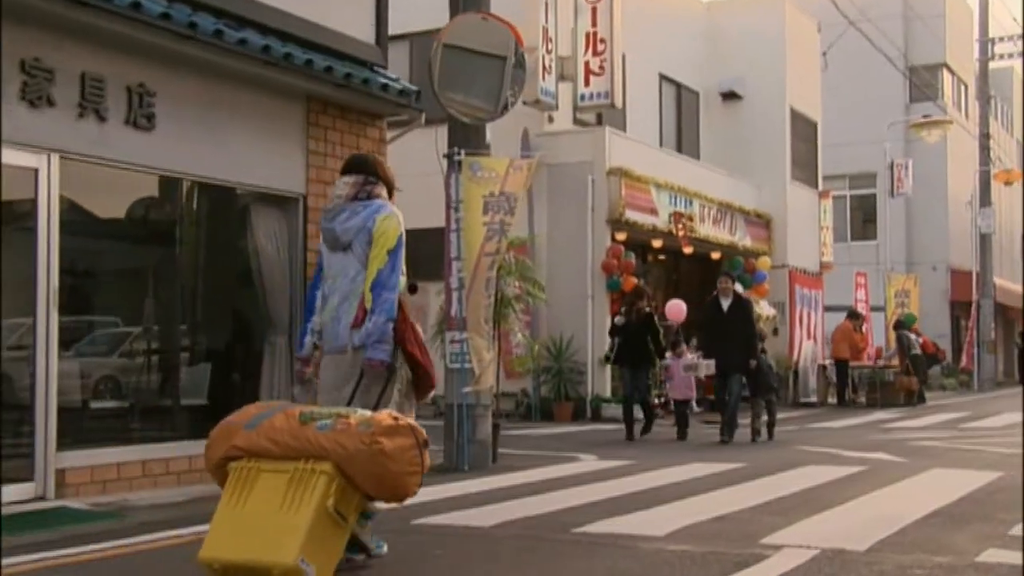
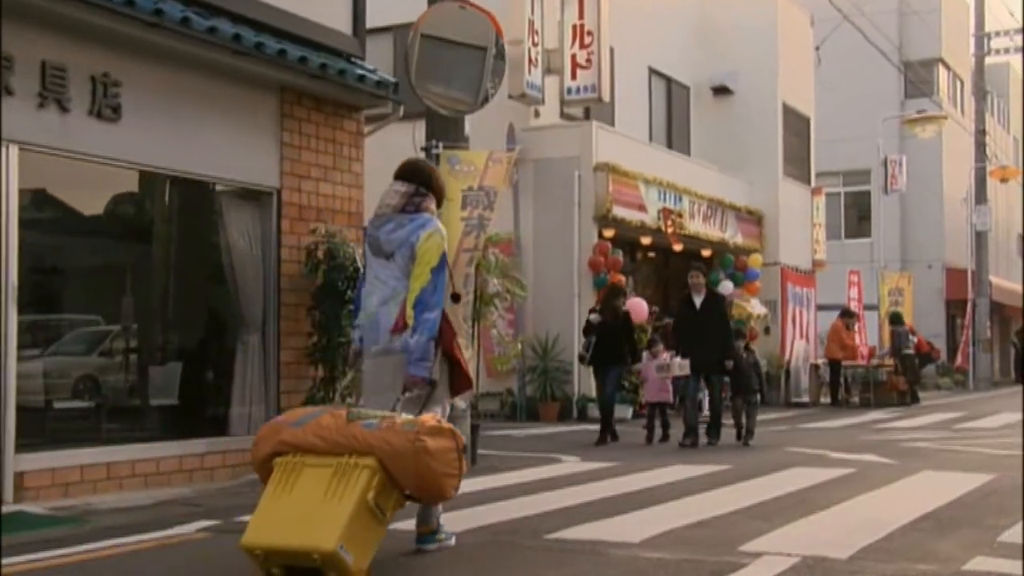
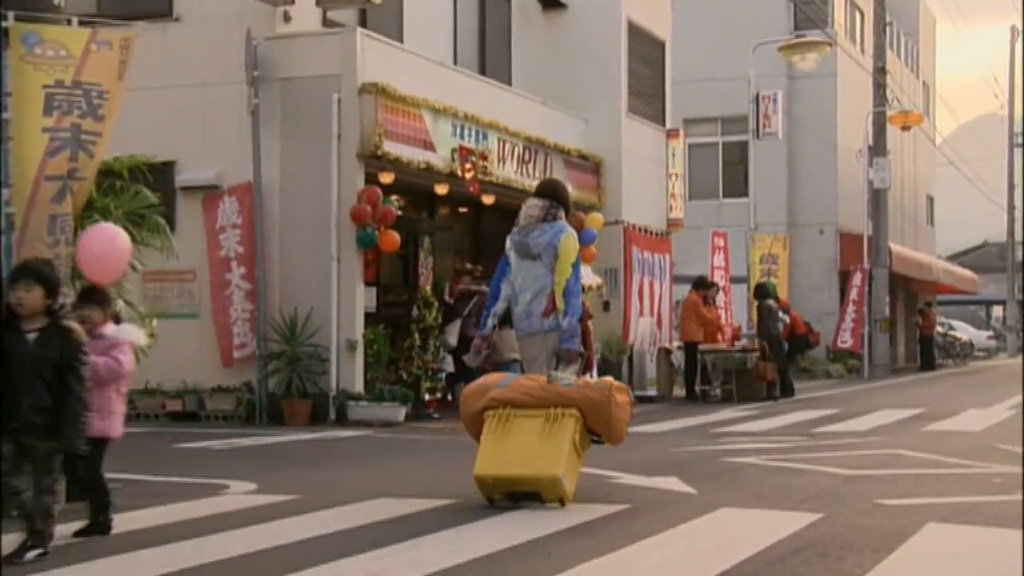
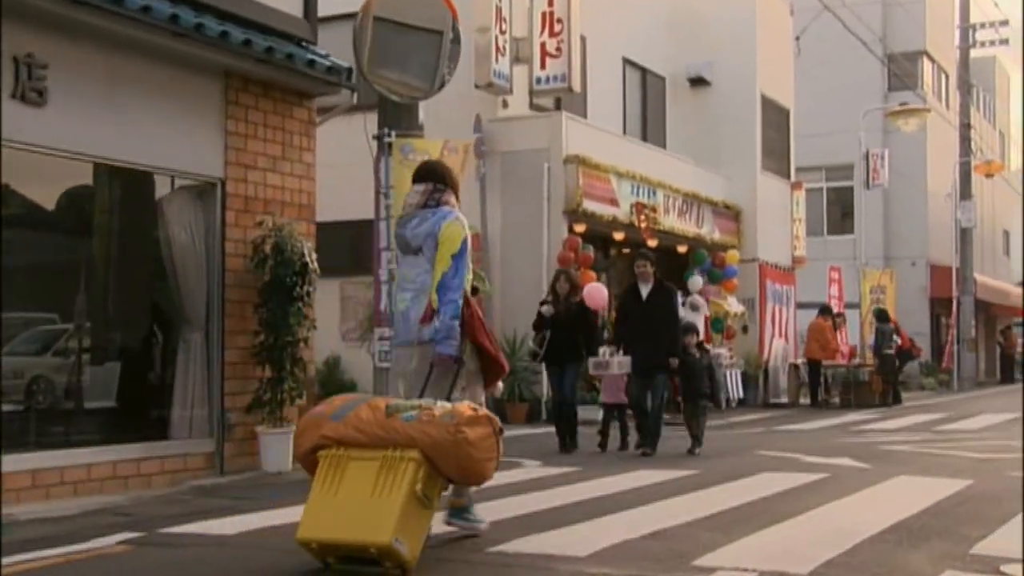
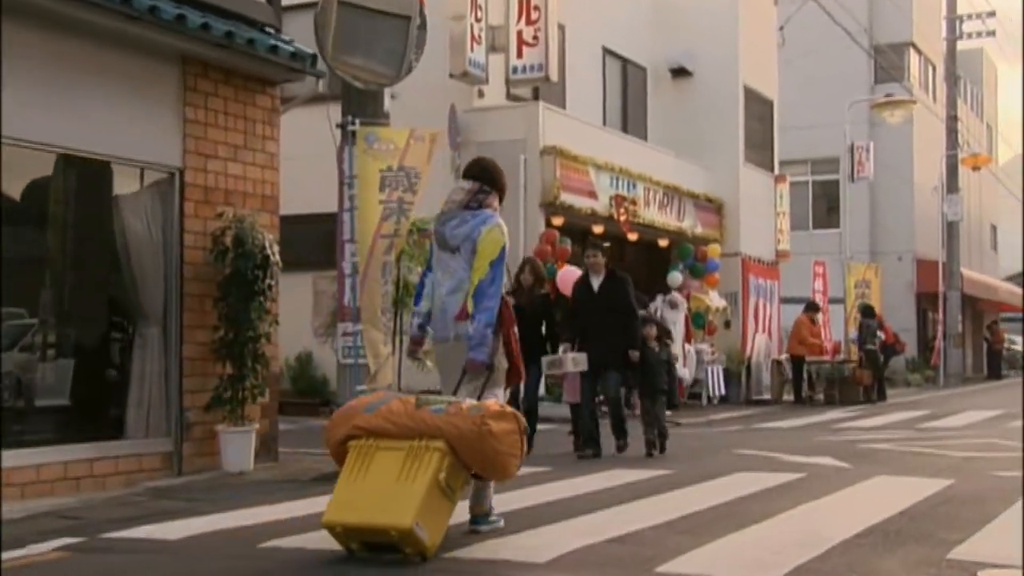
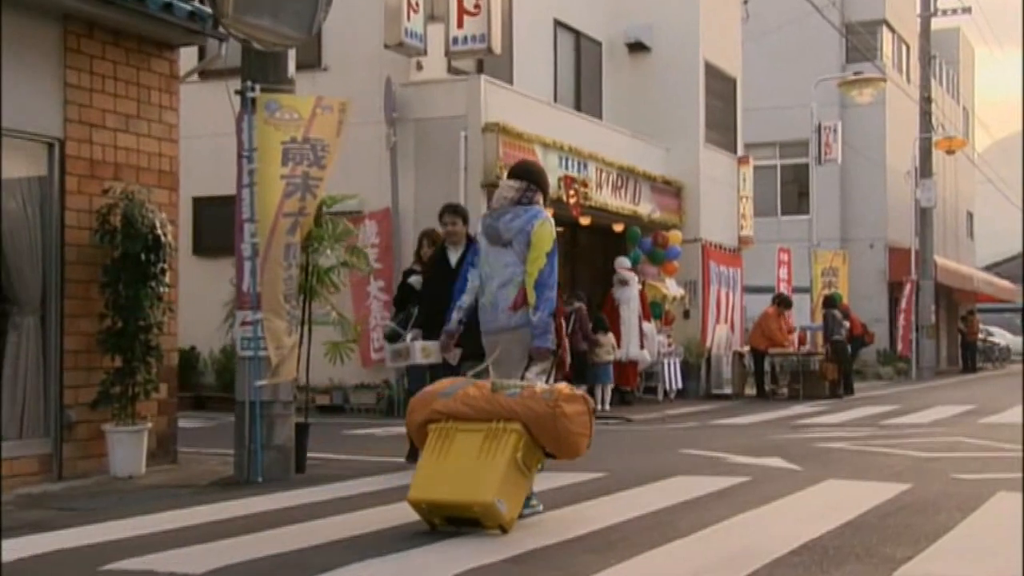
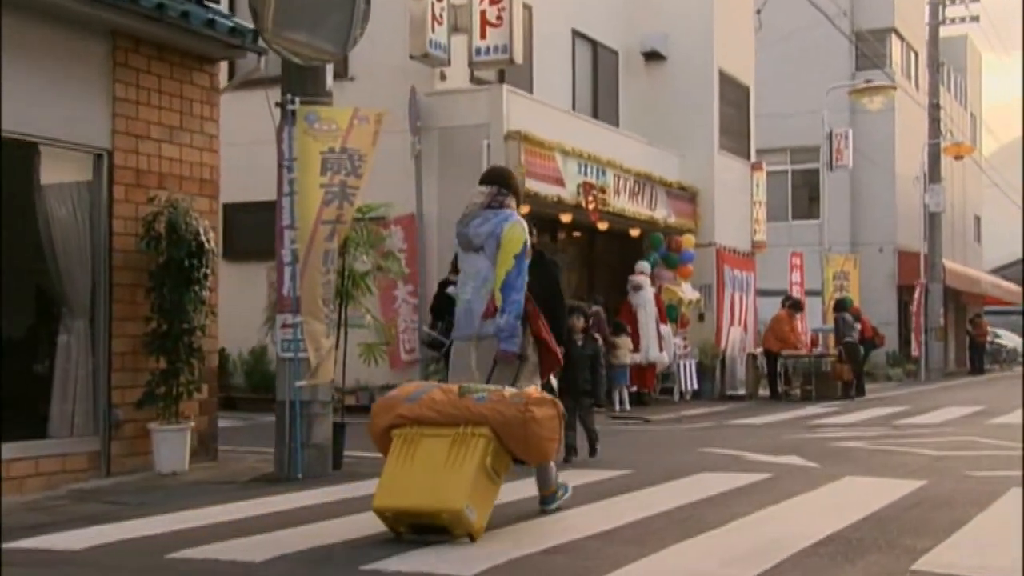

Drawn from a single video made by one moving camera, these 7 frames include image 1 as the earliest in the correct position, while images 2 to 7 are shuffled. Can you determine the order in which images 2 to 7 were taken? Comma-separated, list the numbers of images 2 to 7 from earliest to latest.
2, 4, 5, 7, 6, 3
